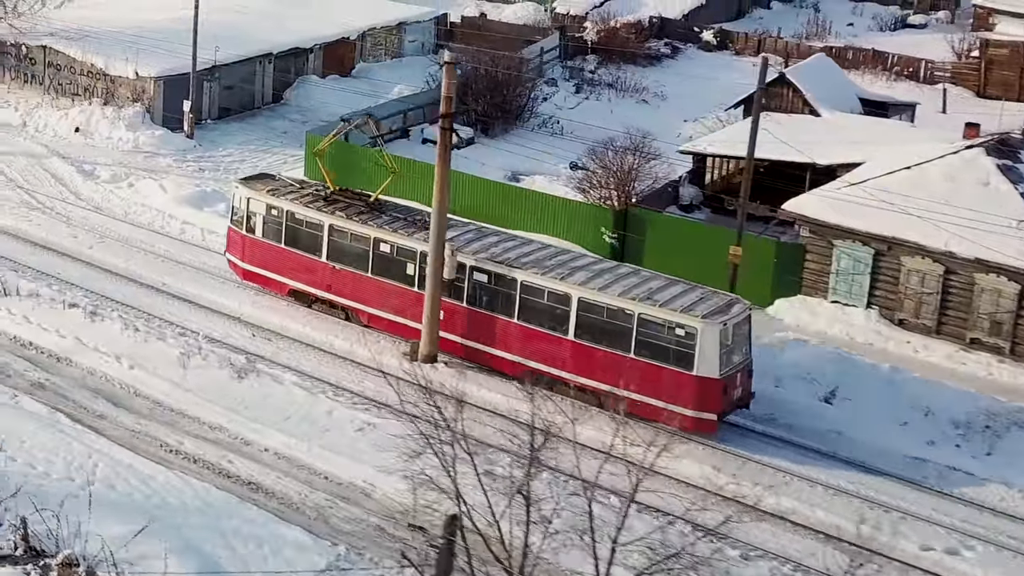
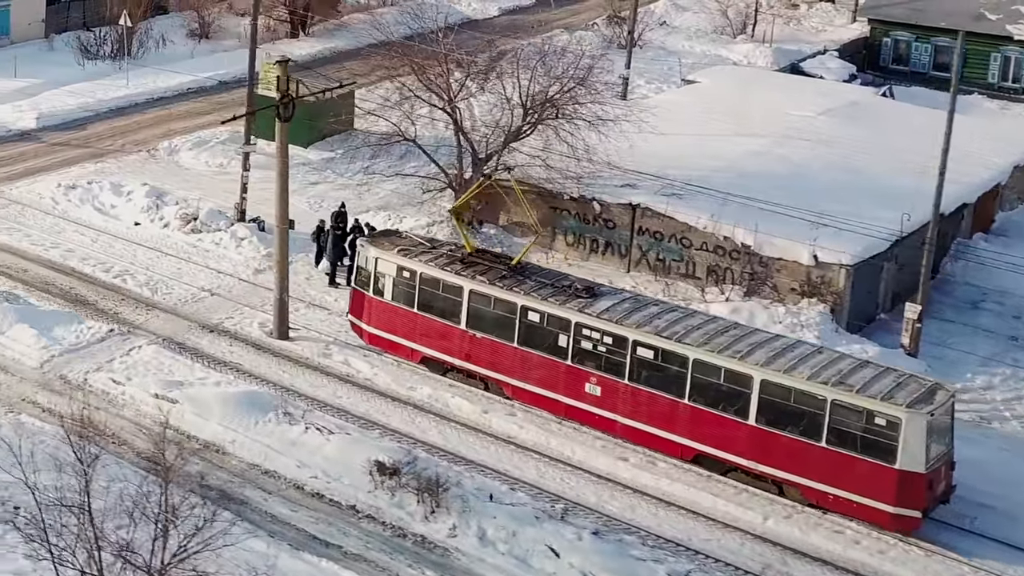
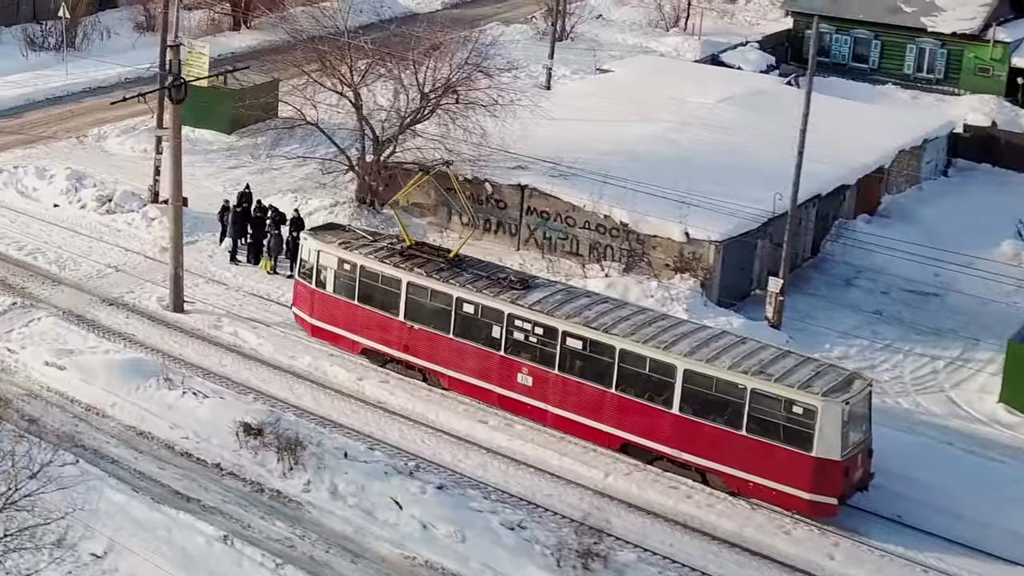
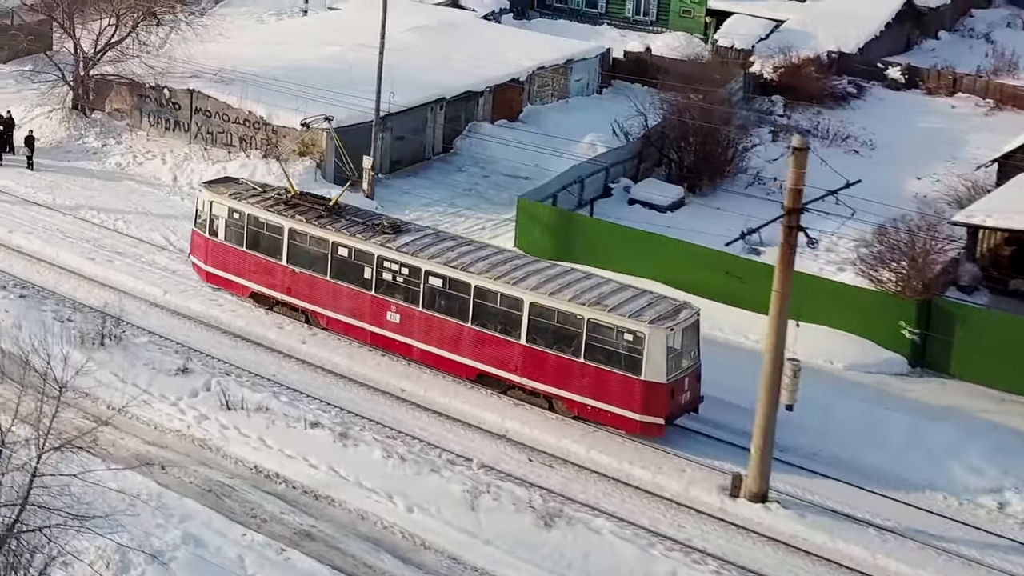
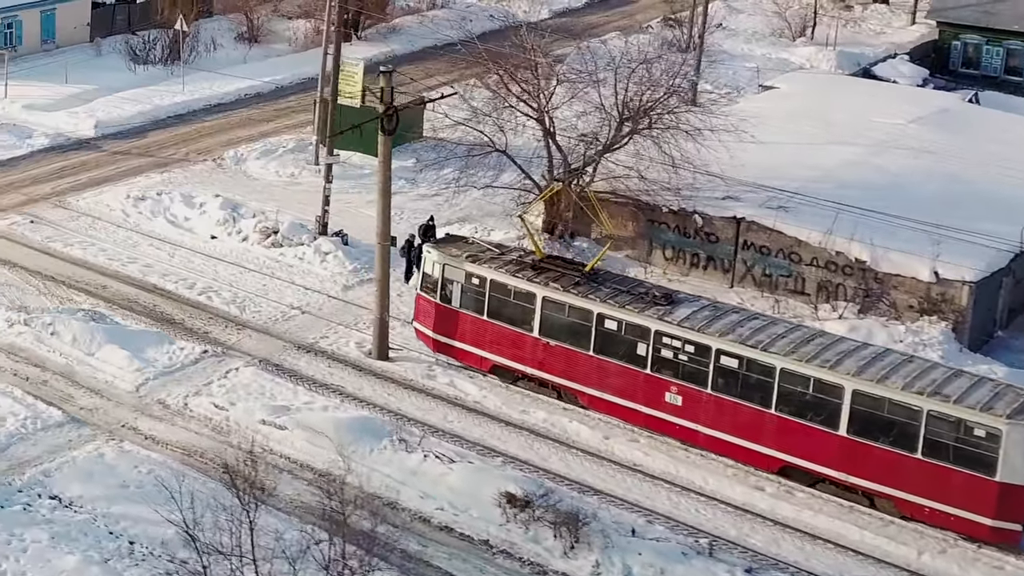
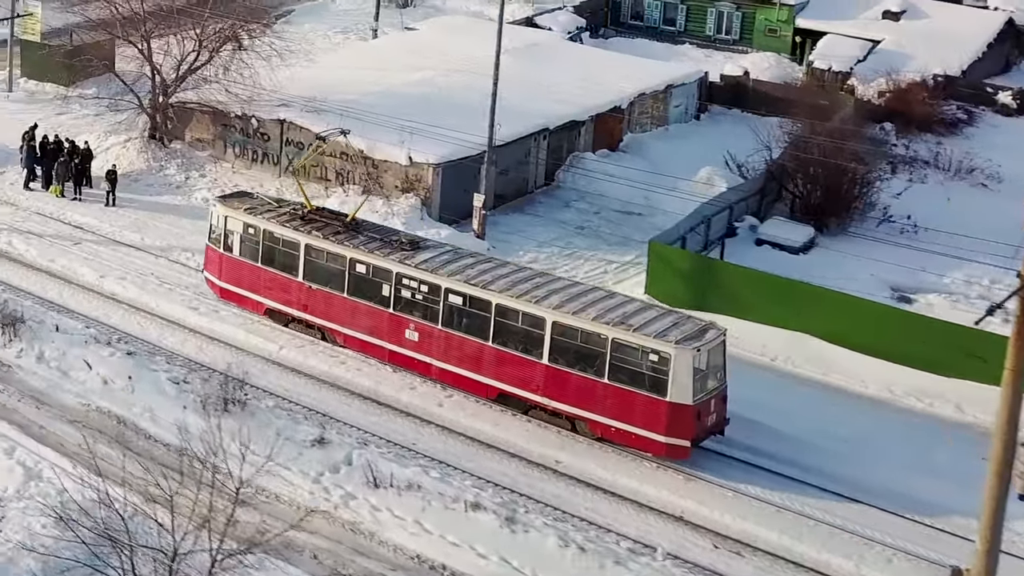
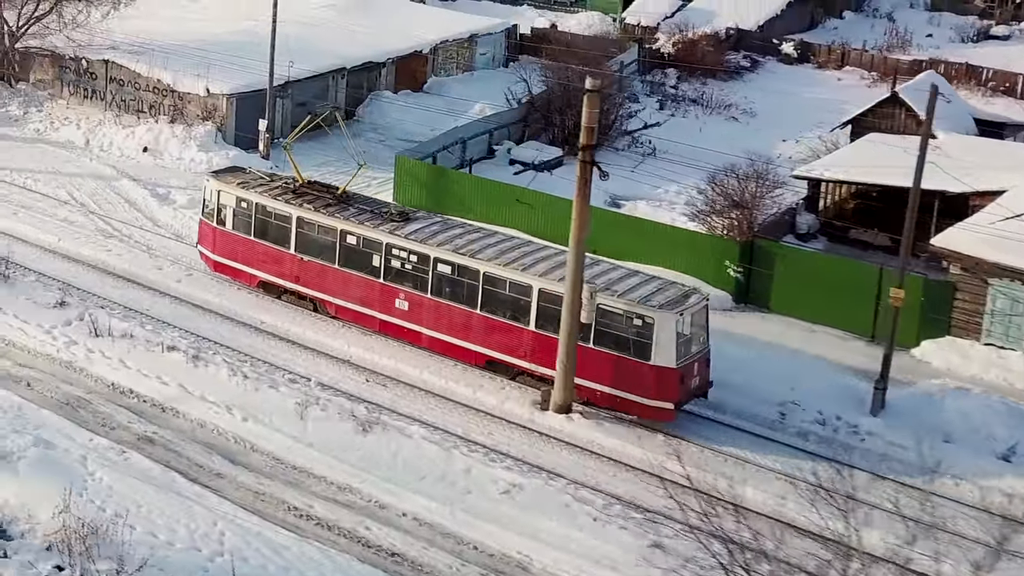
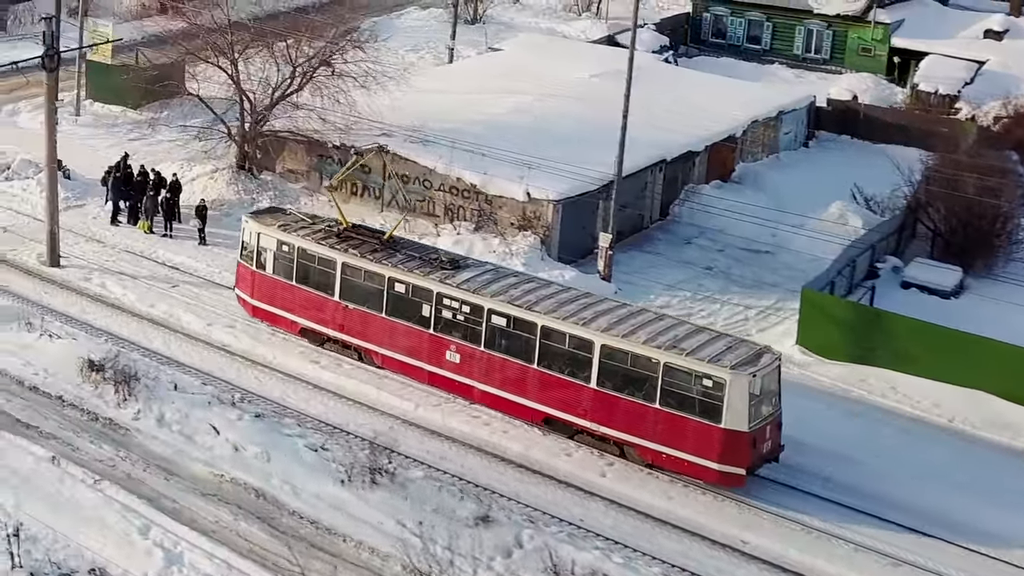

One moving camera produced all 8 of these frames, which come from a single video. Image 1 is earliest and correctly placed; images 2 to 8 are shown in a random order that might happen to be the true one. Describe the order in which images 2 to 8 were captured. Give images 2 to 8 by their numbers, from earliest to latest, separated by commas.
7, 4, 6, 8, 3, 2, 5
